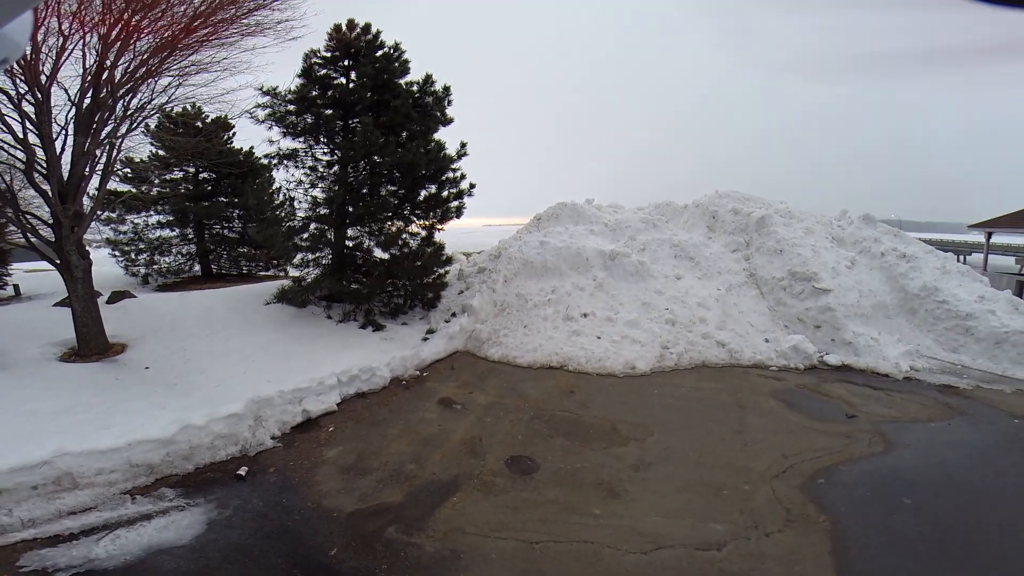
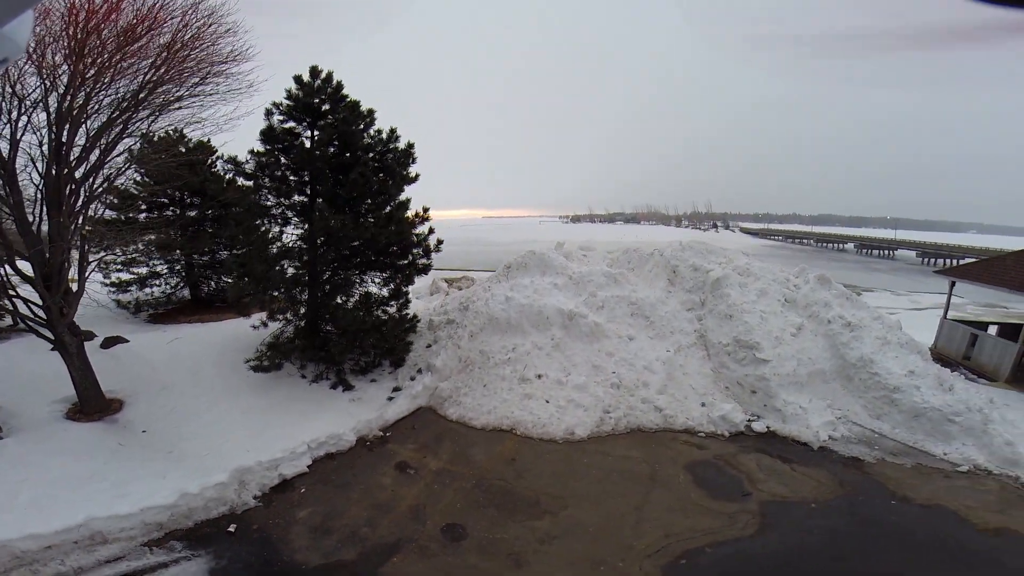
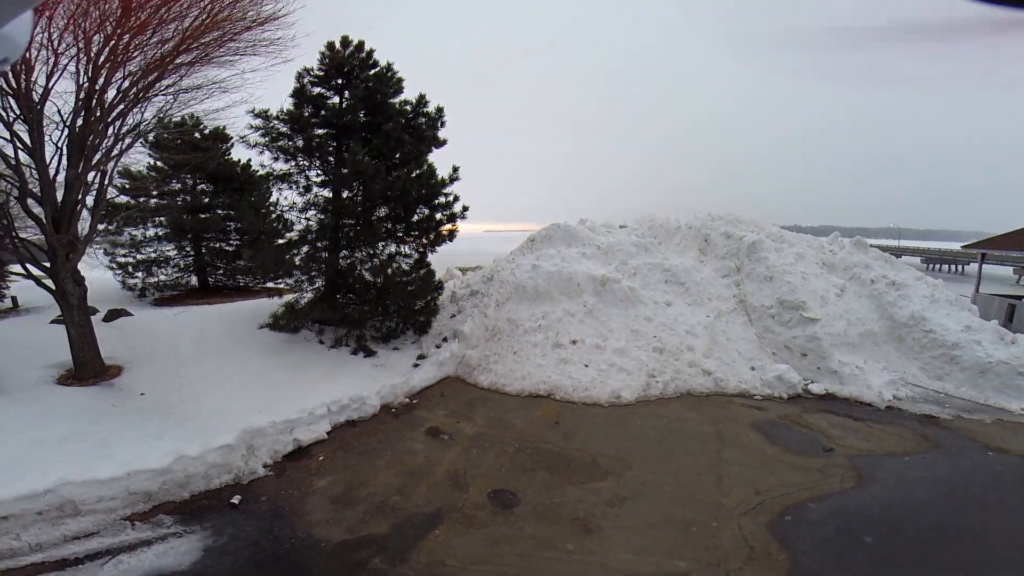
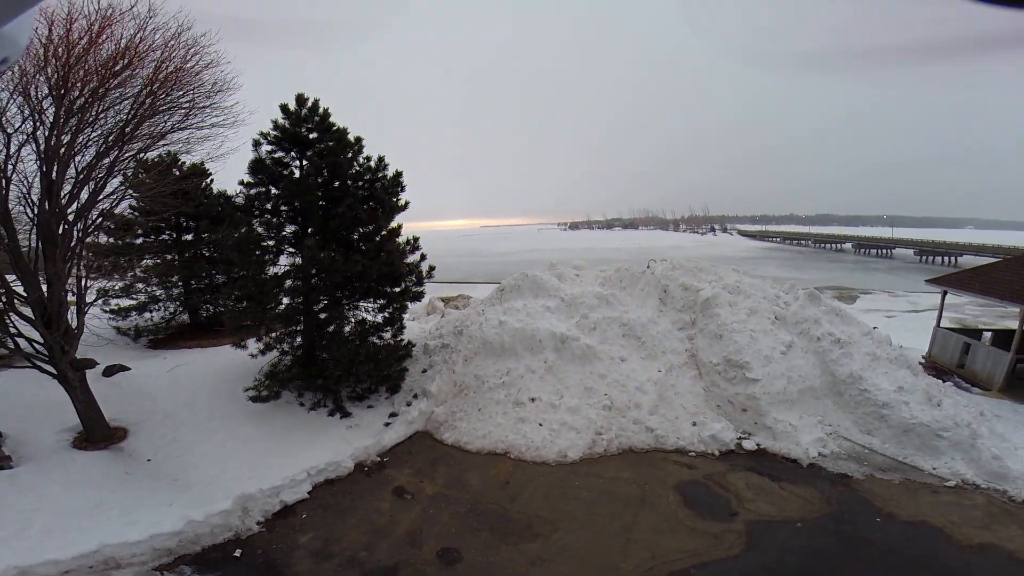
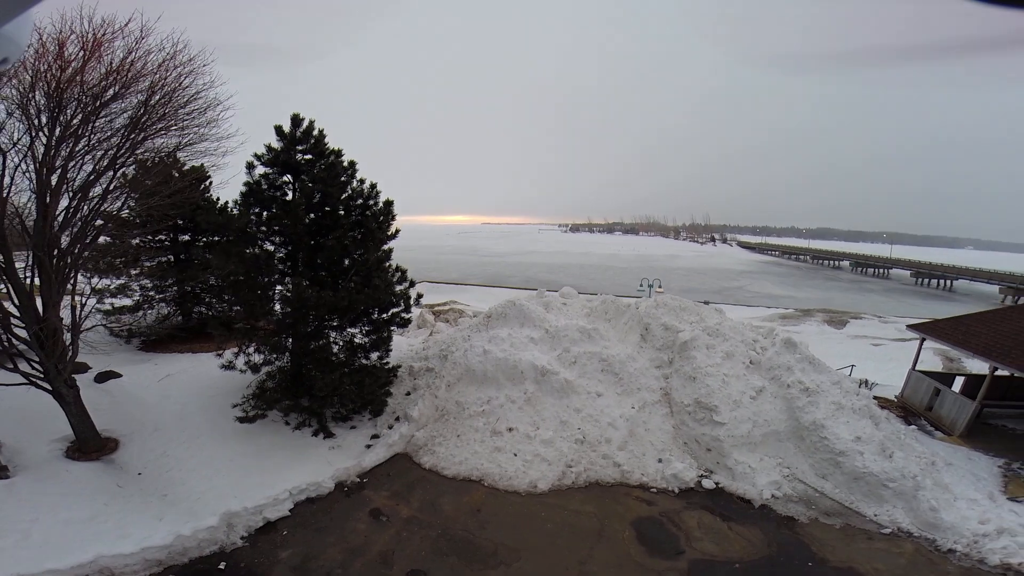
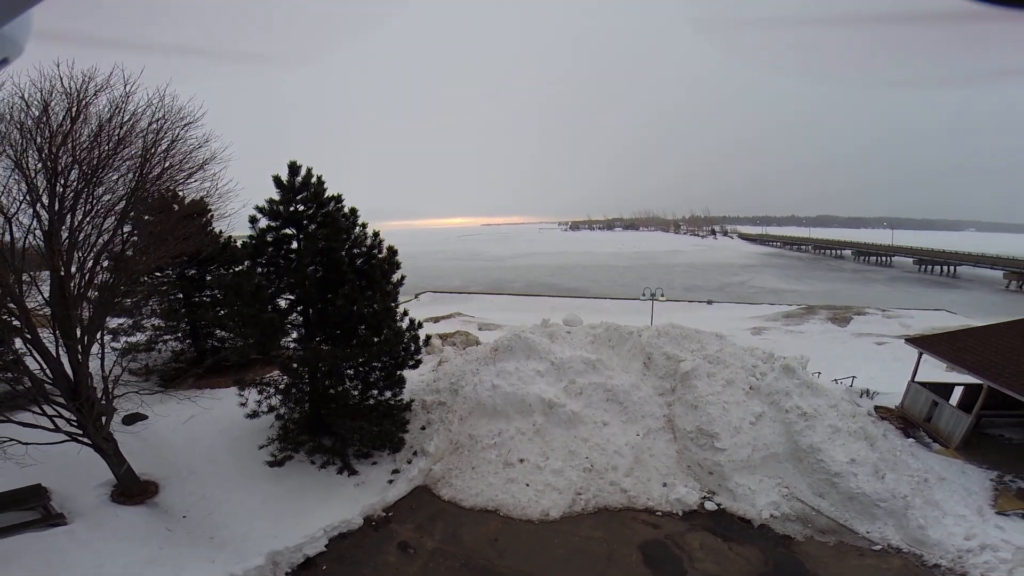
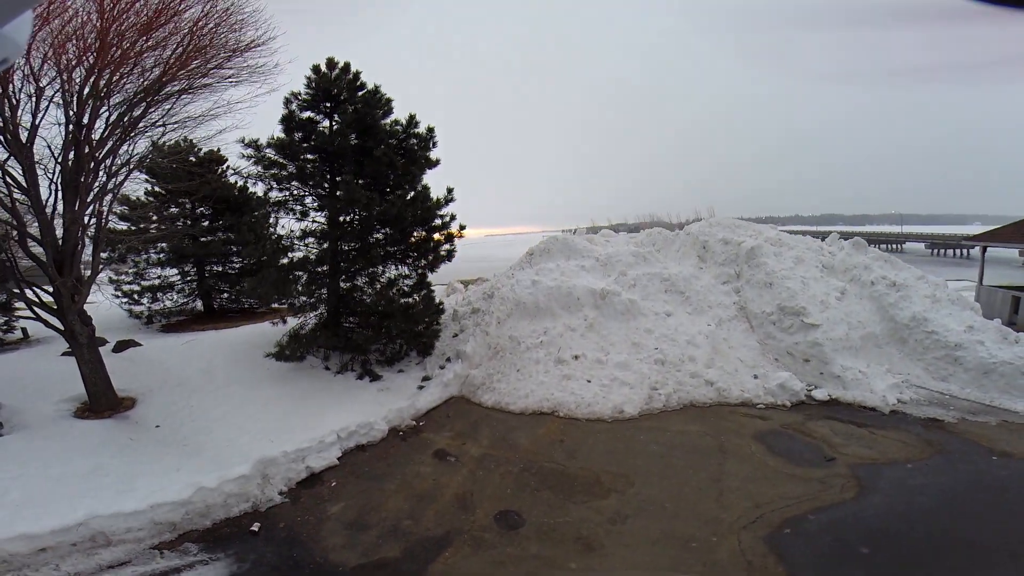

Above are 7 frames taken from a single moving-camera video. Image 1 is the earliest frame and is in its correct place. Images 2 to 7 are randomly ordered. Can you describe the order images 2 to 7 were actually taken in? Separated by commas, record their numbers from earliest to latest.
3, 7, 2, 4, 5, 6
